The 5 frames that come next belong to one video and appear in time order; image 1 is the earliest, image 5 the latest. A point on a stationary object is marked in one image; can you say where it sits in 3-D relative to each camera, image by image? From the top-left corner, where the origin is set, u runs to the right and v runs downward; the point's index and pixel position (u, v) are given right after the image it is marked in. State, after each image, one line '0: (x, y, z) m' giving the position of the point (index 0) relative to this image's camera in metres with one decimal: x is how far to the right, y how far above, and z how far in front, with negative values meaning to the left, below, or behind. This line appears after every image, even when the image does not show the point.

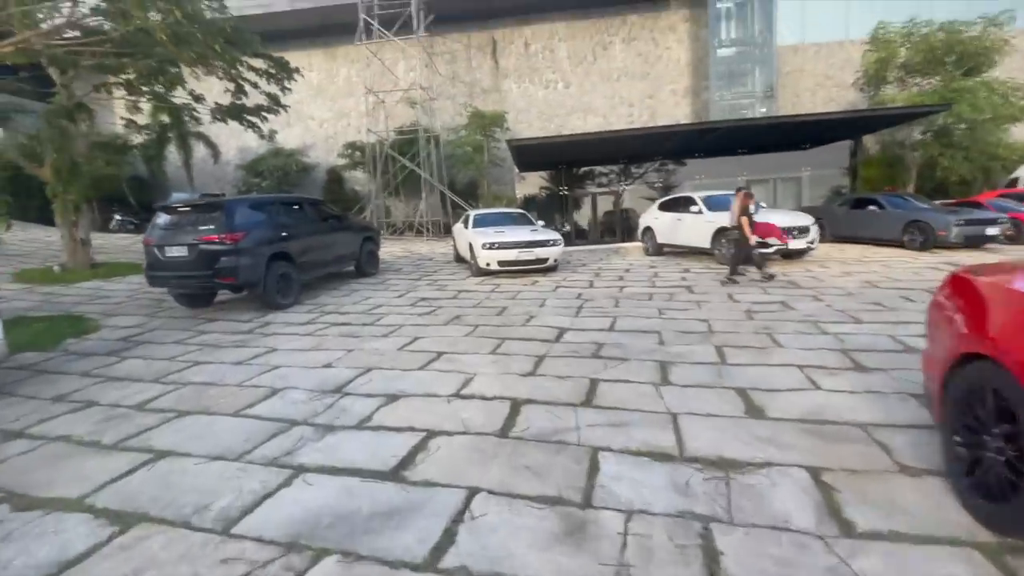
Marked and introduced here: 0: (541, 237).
0: (+0.6, +1.2, +10.6) m
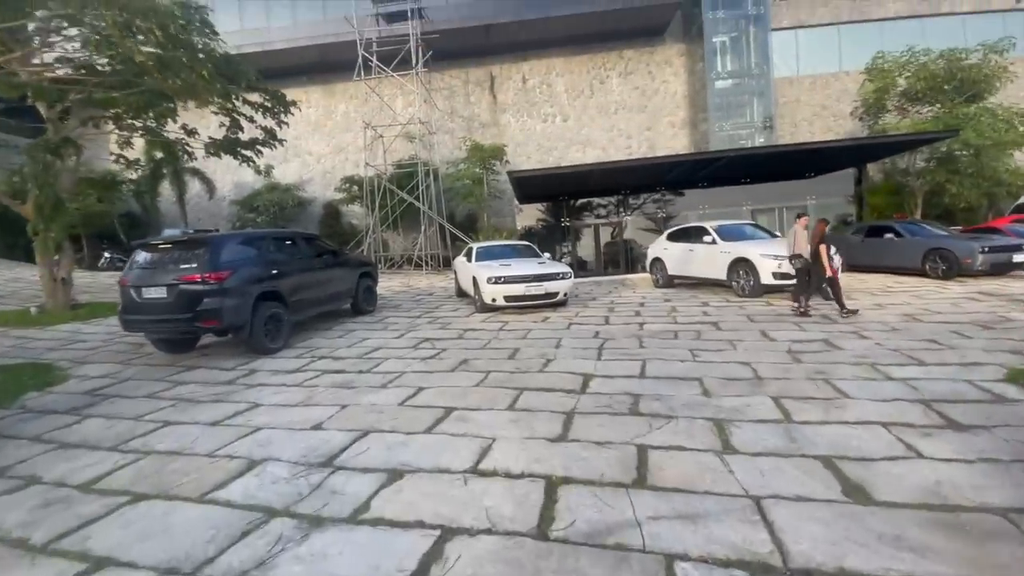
0: (+0.8, +0.4, +10.0) m
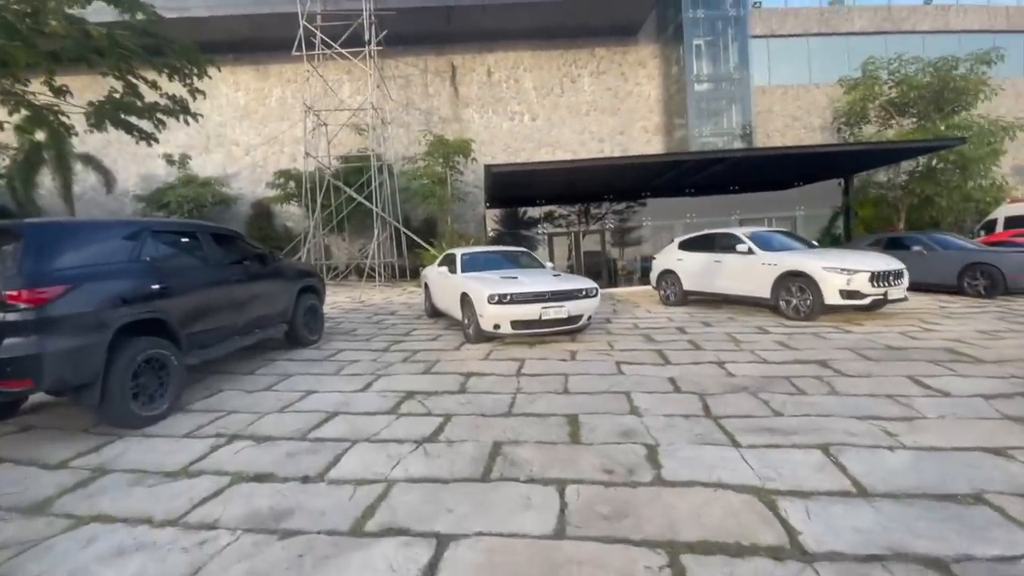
0: (+0.9, +0.1, +7.3) m
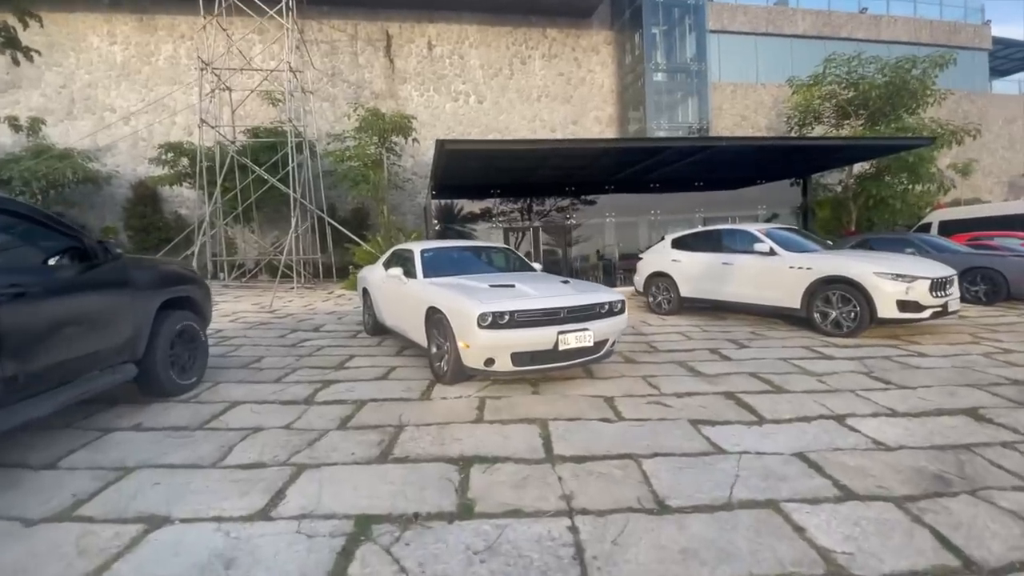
0: (+0.8, -0.1, +5.0) m
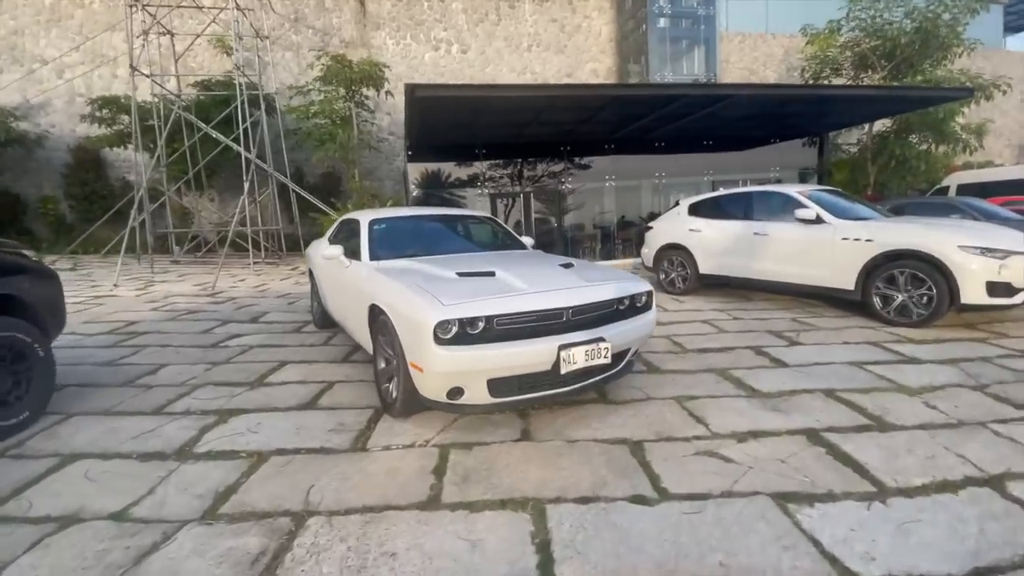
0: (+0.7, 0.0, +3.5) m
